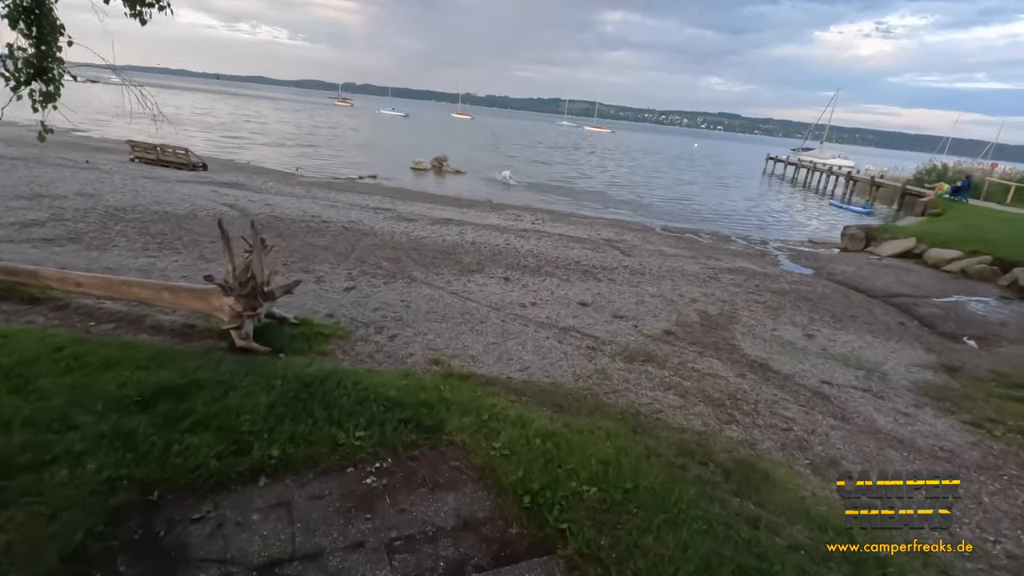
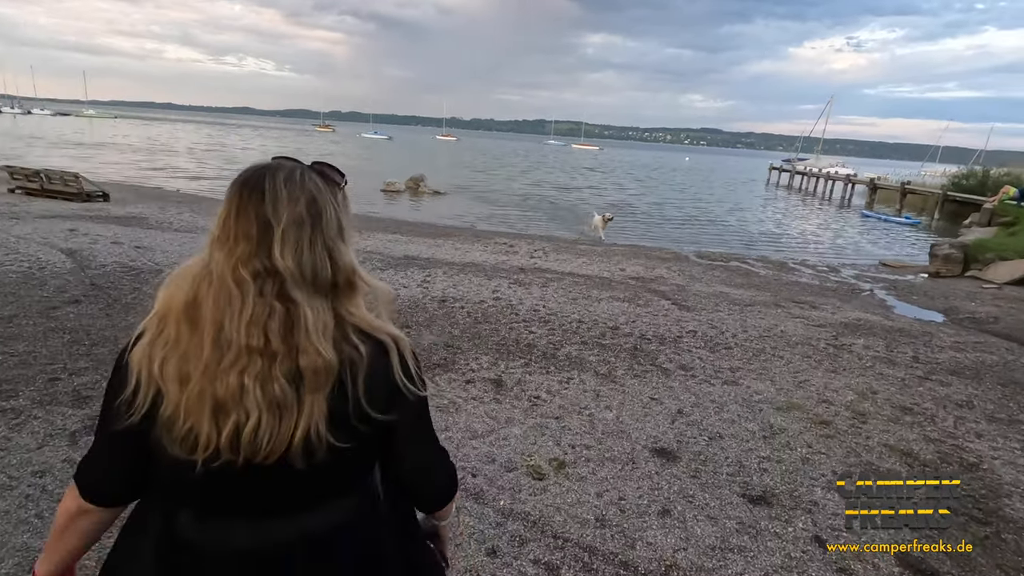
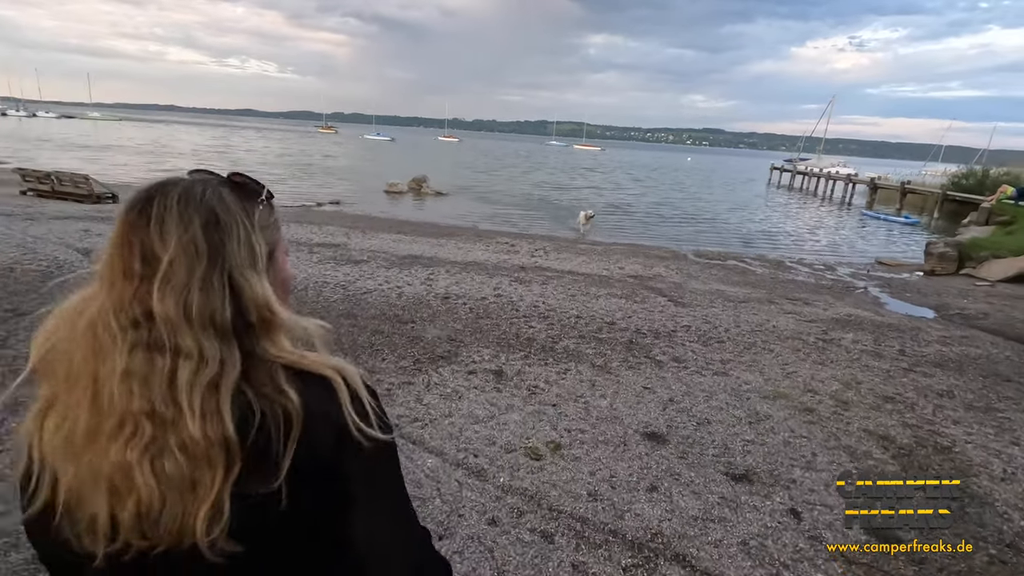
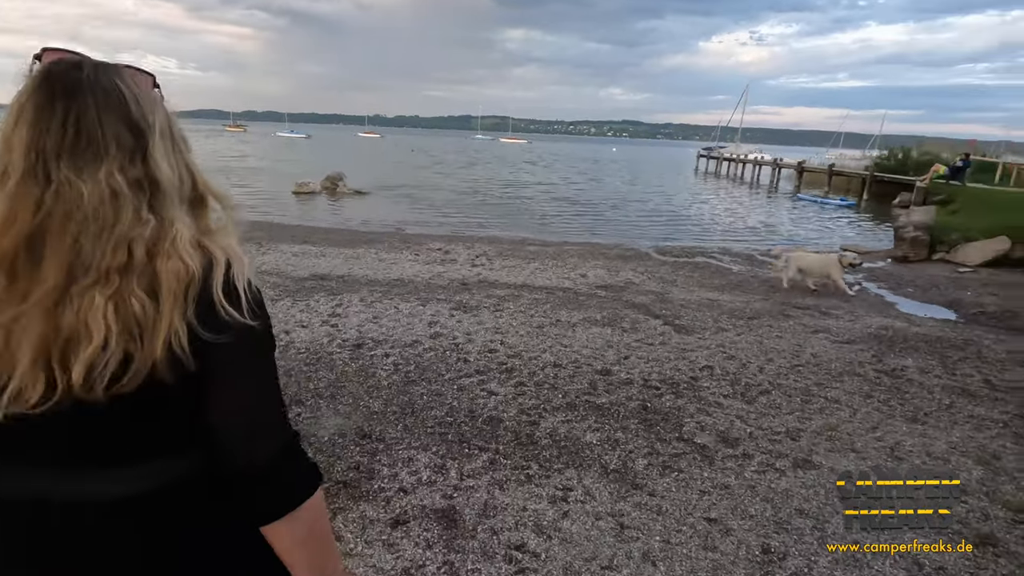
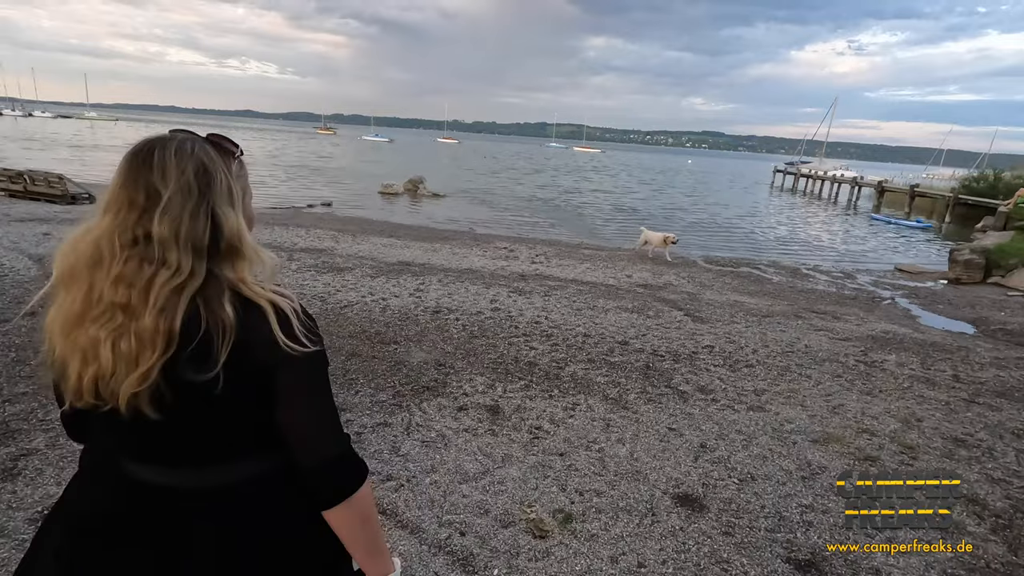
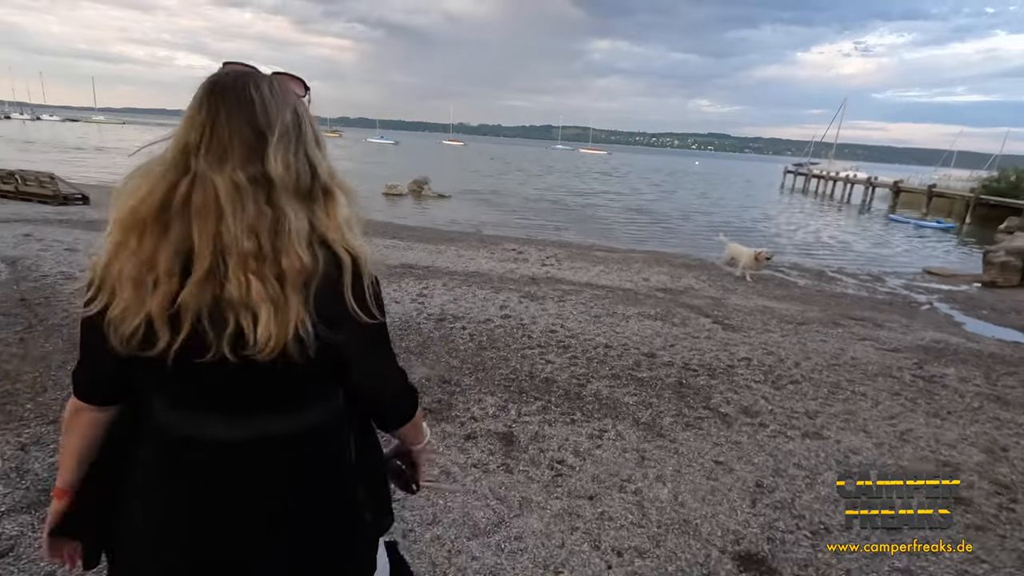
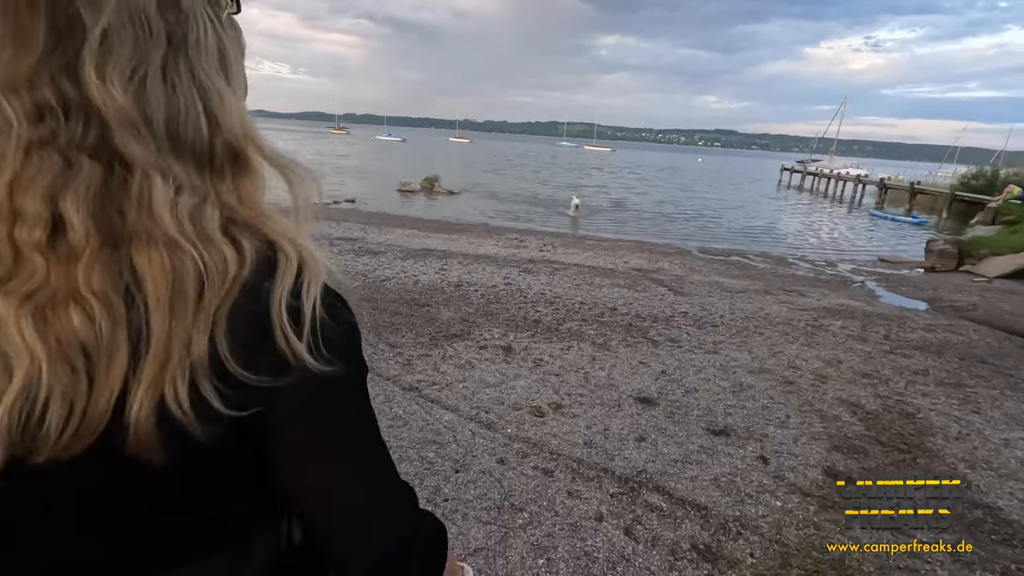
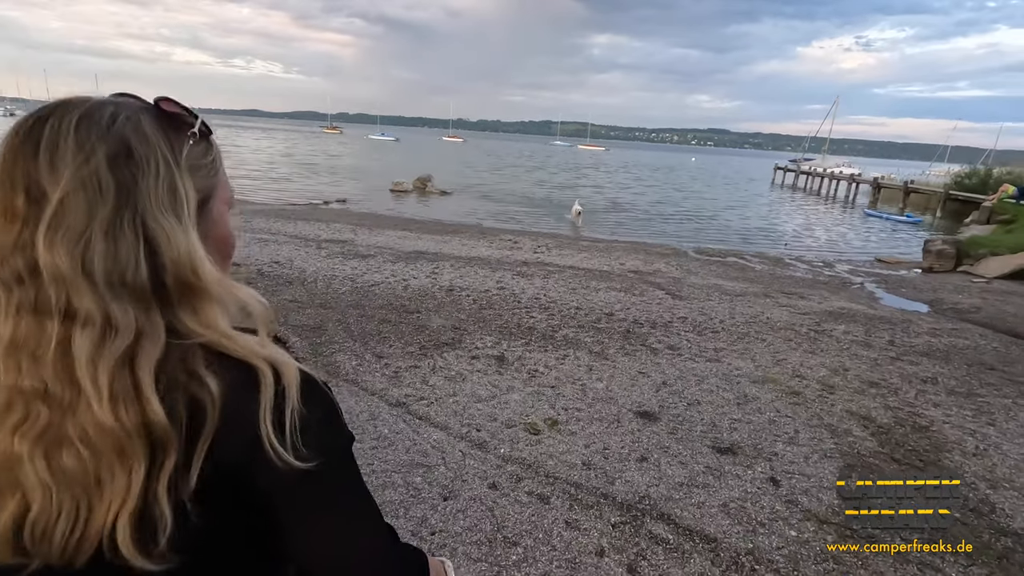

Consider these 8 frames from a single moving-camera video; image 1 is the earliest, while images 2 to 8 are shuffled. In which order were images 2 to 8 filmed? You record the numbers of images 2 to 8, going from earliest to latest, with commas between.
7, 8, 3, 2, 5, 6, 4
